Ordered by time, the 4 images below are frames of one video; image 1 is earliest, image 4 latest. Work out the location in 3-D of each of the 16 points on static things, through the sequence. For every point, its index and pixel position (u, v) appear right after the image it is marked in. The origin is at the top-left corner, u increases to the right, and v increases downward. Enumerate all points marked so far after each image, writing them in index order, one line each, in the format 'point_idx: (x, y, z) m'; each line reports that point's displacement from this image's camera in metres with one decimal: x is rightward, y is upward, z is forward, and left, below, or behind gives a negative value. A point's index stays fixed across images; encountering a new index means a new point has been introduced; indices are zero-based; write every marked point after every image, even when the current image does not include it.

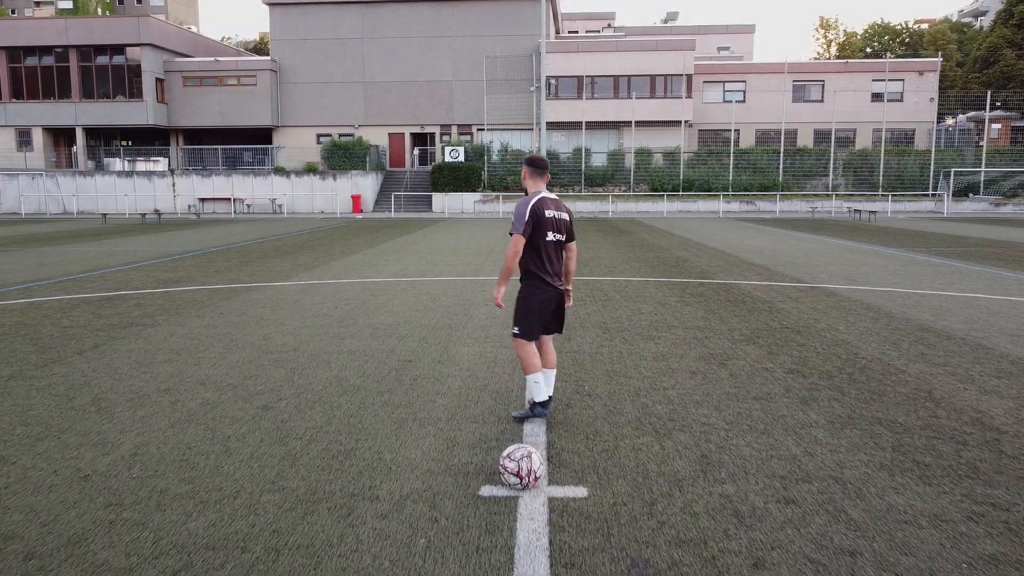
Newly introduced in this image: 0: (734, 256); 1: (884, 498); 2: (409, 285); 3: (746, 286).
0: (+3.7, +0.5, +13.7) m
1: (+1.4, -0.8, +3.1) m
2: (-1.2, 0.0, +9.9) m
3: (+2.8, 0.0, +9.7) m
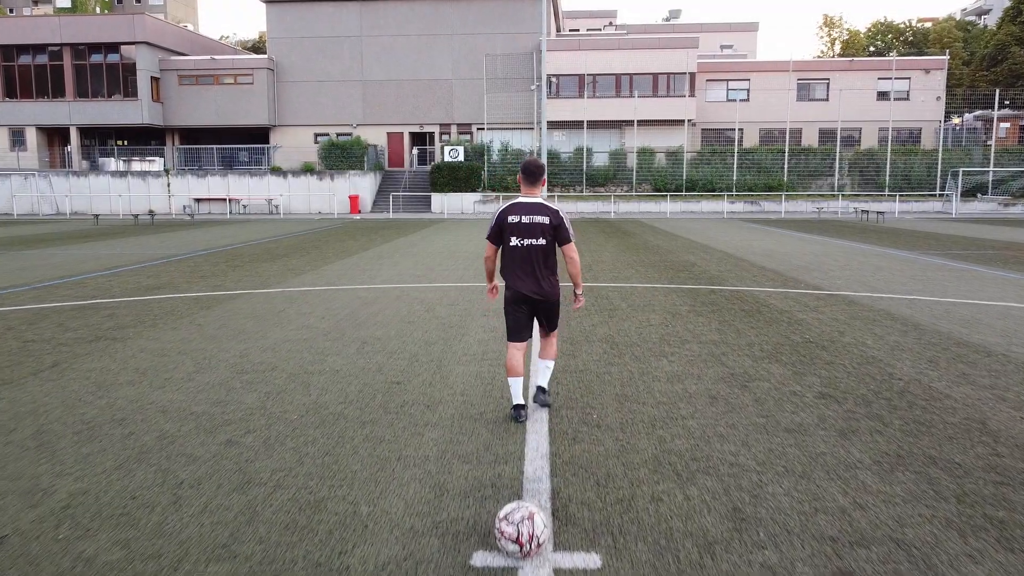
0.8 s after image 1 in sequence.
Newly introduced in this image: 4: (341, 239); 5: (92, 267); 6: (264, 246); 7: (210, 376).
0: (+3.7, +0.5, +13.2) m
1: (+1.4, -0.9, +2.6) m
2: (-1.2, 0.0, +9.4) m
3: (+2.8, -0.1, +9.1) m
4: (-4.1, +1.2, +19.4) m
5: (-6.4, +0.3, +12.5) m
6: (-5.1, +0.8, +16.5) m
7: (-2.0, -0.6, +5.3) m
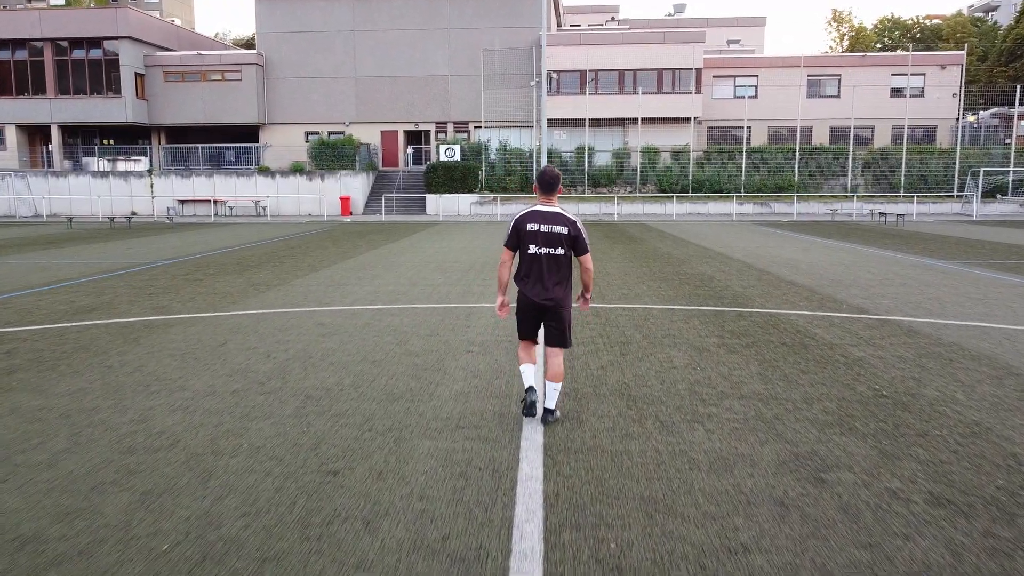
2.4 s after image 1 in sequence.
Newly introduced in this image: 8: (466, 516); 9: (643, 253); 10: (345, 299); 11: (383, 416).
0: (+3.7, +0.2, +11.8) m
1: (+1.3, -1.1, +1.2) m
2: (-1.3, -0.3, +7.9) m
3: (+2.7, -0.3, +7.7) m
4: (-4.1, +0.9, +18.0) m
5: (-6.5, +0.1, +11.1) m
6: (-5.1, +0.6, +15.1) m
7: (-2.0, -0.8, +3.9) m
8: (-0.2, -0.9, +3.1) m
9: (+2.4, +0.6, +14.7) m
10: (-1.9, -0.1, +9.3) m
11: (-0.7, -0.7, +4.5) m
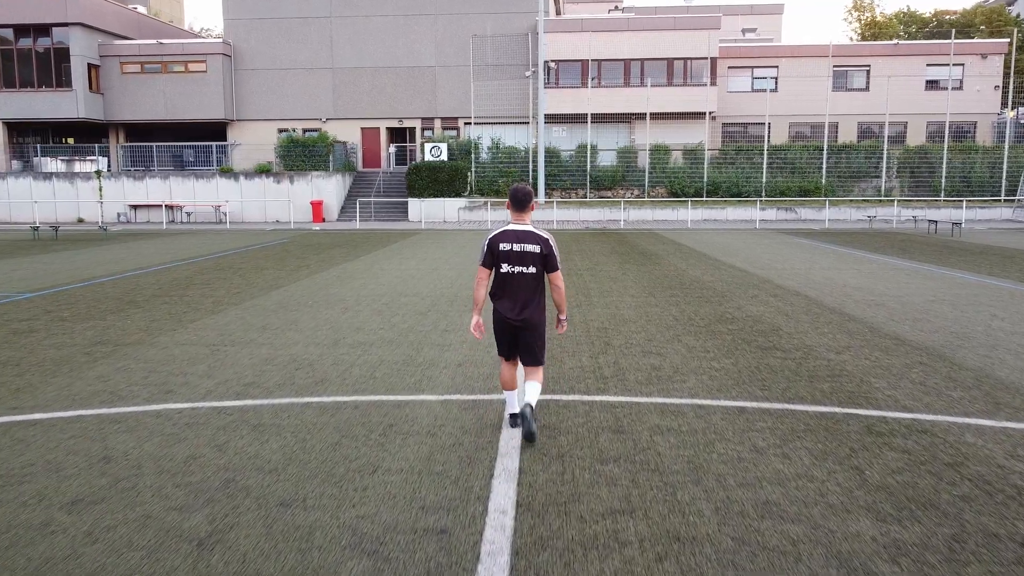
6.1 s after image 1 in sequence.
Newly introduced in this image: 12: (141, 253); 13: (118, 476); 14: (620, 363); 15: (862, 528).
0: (+3.4, -0.3, +8.3) m
1: (+1.1, -1.6, -2.3) m
2: (-1.6, -0.8, +4.4) m
3: (+2.4, -0.8, +4.2) m
4: (-4.4, +0.4, +14.5) m
5: (-6.8, -0.4, +7.6) m
6: (-5.4, +0.1, +11.6) m
7: (-2.3, -1.3, +0.3) m
8: (-0.4, -1.4, -0.4) m
9: (+2.1, +0.1, +11.2) m
10: (-2.2, -0.6, +5.8) m
11: (-1.0, -1.2, +1.0) m
12: (-7.8, +0.7, +17.2) m
13: (-1.9, -0.9, +3.9) m
14: (+0.9, -0.6, +6.2) m
15: (+1.4, -0.9, +3.2) m
